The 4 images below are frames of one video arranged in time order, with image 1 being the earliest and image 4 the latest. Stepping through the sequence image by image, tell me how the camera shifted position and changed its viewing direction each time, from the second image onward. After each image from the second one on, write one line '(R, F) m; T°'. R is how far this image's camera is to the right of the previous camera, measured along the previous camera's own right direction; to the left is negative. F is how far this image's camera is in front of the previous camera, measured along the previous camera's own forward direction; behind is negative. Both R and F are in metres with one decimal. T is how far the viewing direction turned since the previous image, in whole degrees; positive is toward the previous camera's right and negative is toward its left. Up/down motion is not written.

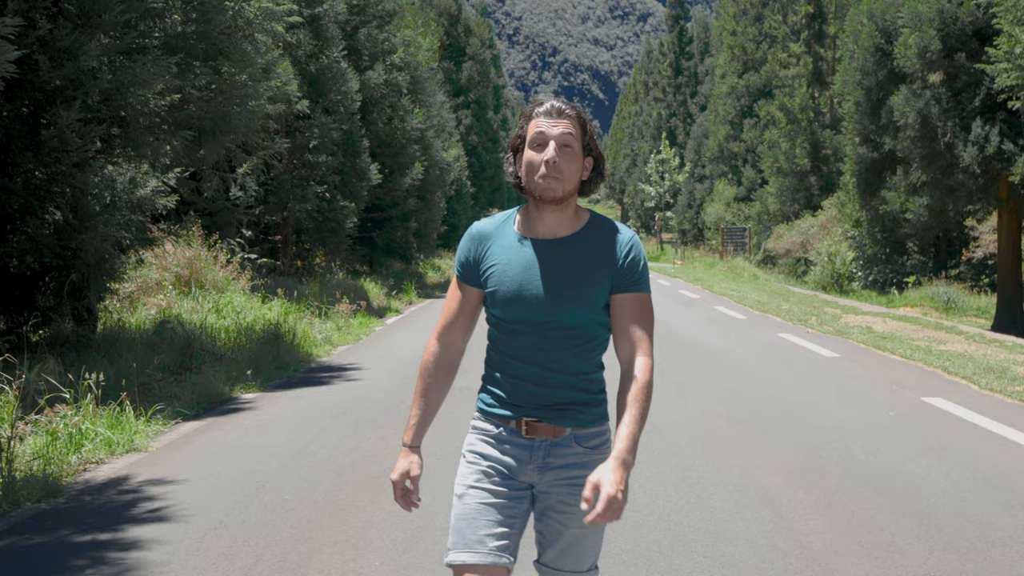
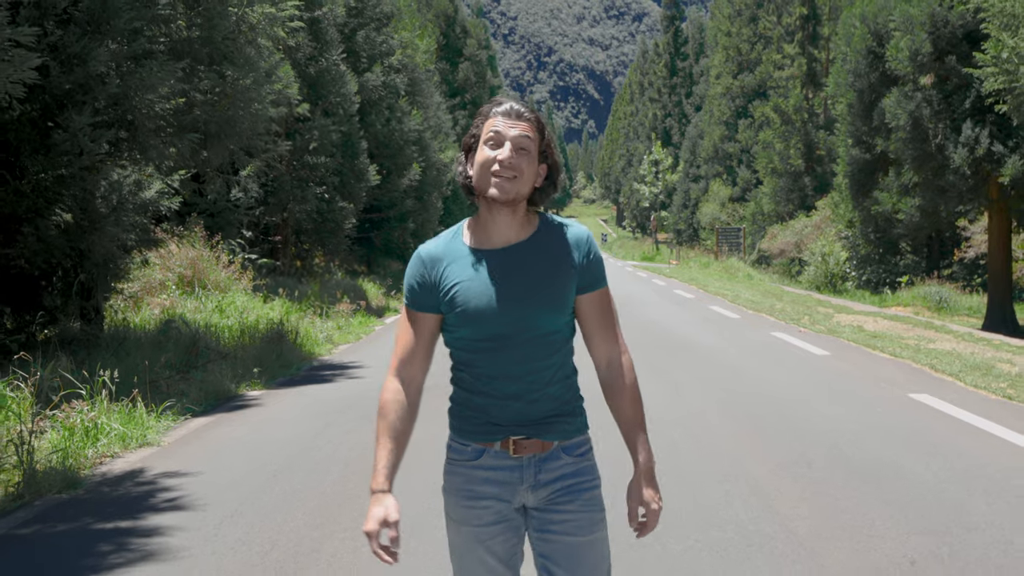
(0.0, -0.3) m; 0°
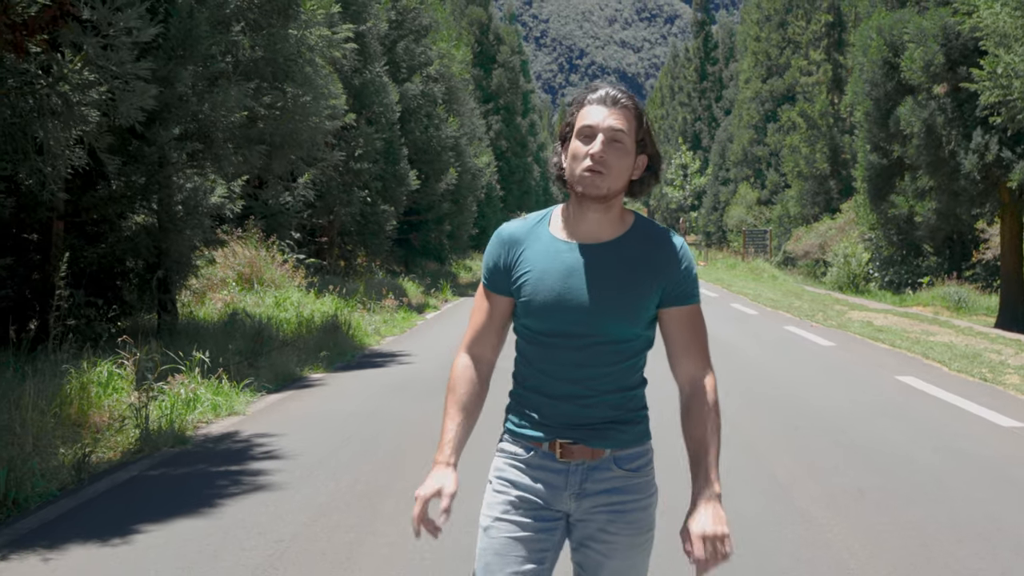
(0.0, -1.3) m; -2°
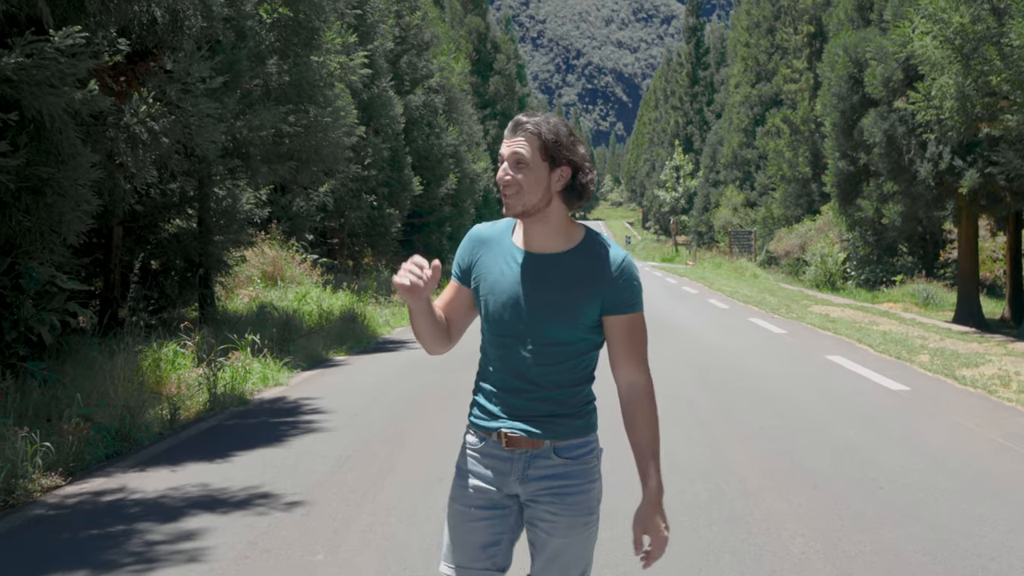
(0.0, -2.0) m; 0°
